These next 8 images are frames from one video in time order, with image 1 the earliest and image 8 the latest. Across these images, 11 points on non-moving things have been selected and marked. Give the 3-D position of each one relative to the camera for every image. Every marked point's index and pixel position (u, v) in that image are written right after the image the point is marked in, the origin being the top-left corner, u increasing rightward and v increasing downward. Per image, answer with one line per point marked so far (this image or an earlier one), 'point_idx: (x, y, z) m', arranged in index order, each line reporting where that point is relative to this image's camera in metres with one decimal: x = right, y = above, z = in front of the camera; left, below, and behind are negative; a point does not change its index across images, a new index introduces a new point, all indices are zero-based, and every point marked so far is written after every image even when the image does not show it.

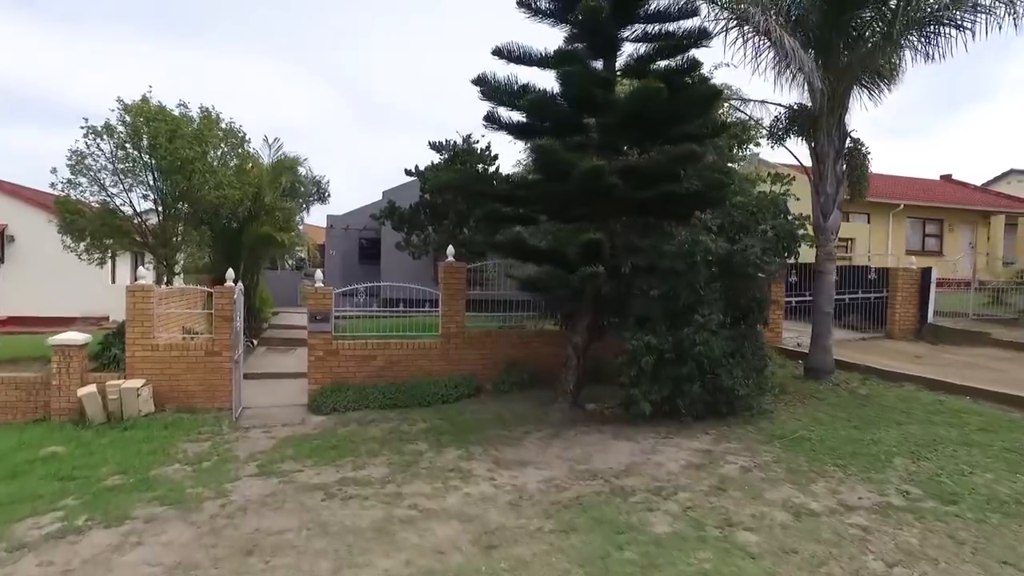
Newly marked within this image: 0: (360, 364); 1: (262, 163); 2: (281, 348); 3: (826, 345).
0: (-2.5, -1.2, +8.2) m
1: (-6.0, +3.0, +12.2) m
2: (-5.6, -1.4, +12.2) m
3: (+5.0, -0.9, +8.0) m
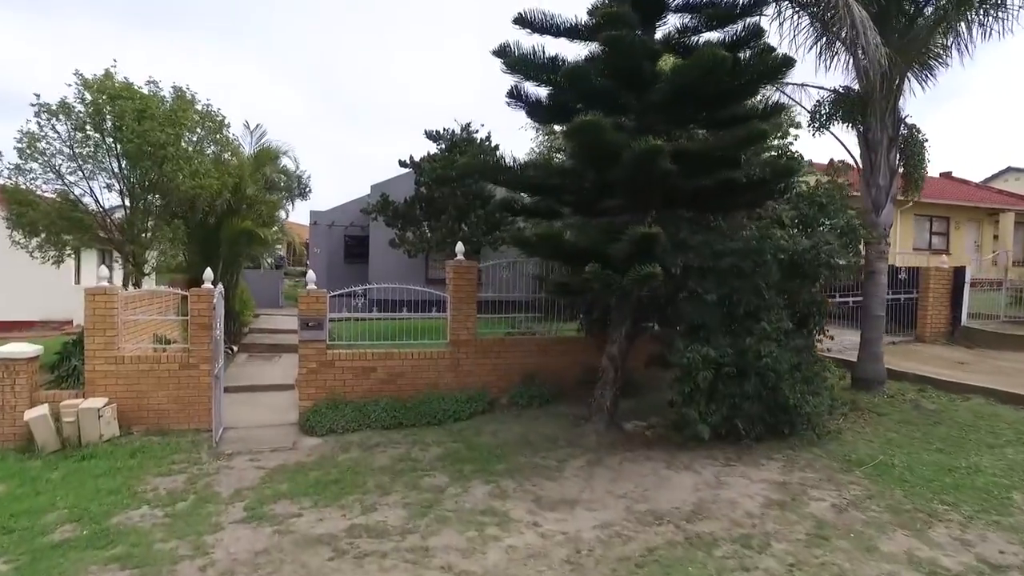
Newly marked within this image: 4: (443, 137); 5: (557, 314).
0: (-2.2, -1.3, +7.2) m
1: (-5.9, +3.0, +11.1) m
2: (-5.4, -1.5, +11.1) m
3: (+5.3, -0.9, +7.3) m
4: (-1.7, +3.7, +12.3) m
5: (+0.8, -0.3, +8.3) m
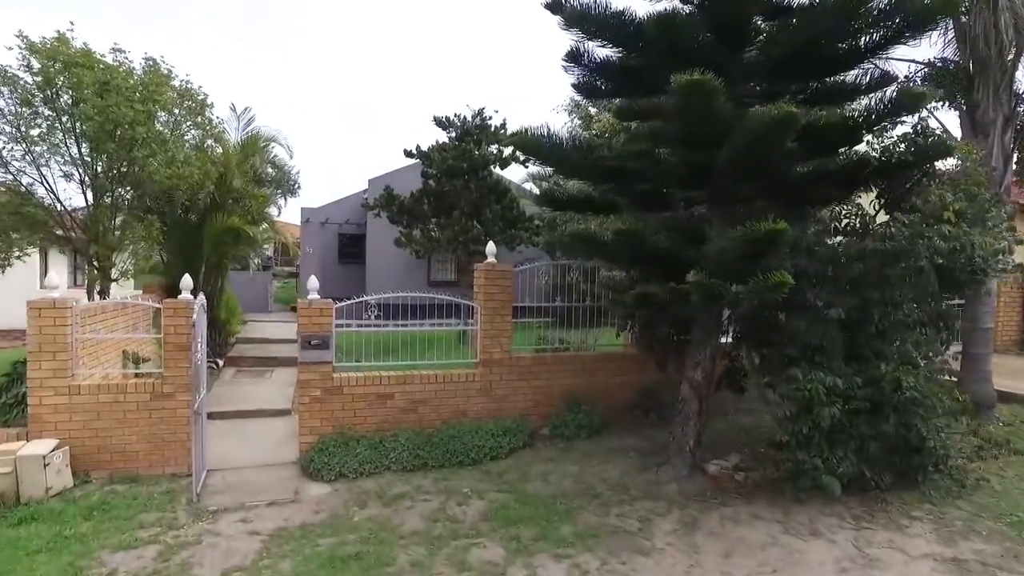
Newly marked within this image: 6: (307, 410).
0: (-1.6, -1.4, +6.0) m
1: (-5.5, +2.9, +9.7) m
2: (-5.0, -1.6, +9.7) m
3: (+5.8, -1.0, +6.2) m
4: (-1.3, +3.6, +11.0) m
5: (+1.3, -0.4, +7.1) m
6: (-2.3, -1.4, +5.8) m
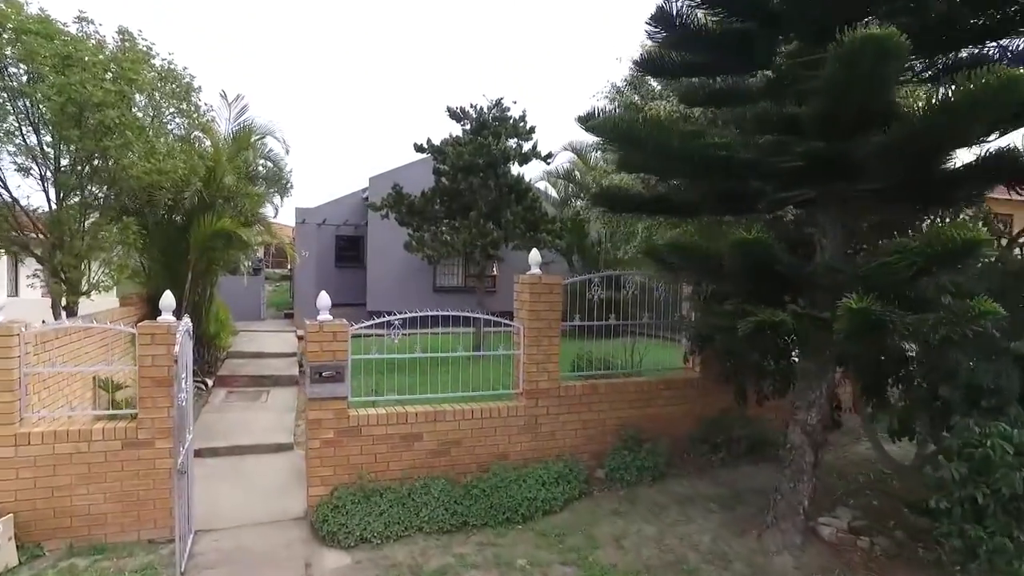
0: (-1.1, -1.6, +4.9) m
1: (-5.0, +2.7, +8.6) m
2: (-4.5, -1.8, +8.6) m
3: (+6.3, -1.2, +5.3) m
4: (-0.9, +3.4, +10.0) m
5: (+1.8, -0.5, +6.1) m
6: (-1.8, -1.6, +4.7) m
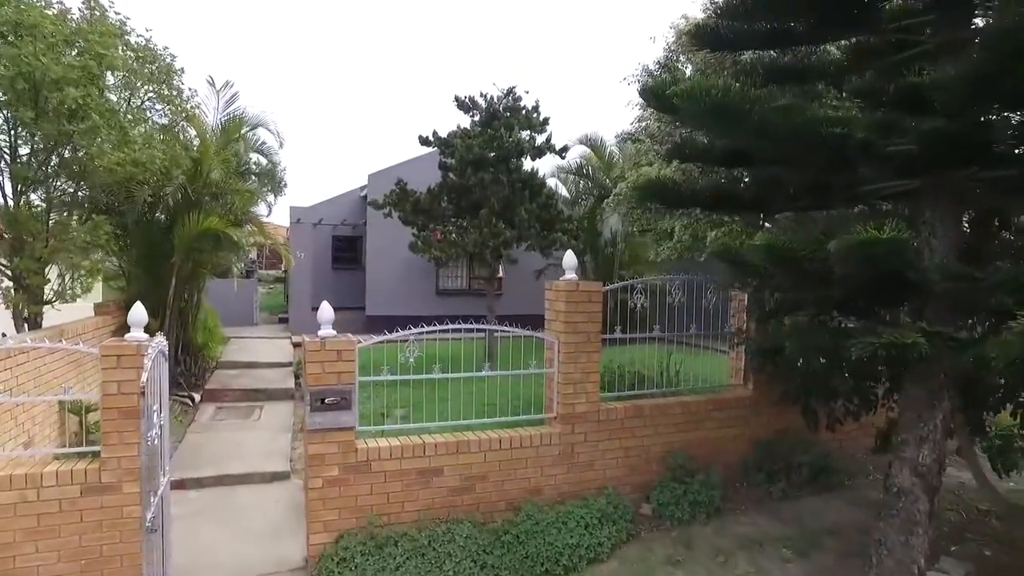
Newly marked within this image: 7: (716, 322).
0: (-0.8, -1.6, +4.2) m
1: (-4.8, +2.6, +7.8) m
2: (-4.2, -1.8, +7.8) m
3: (+6.6, -1.2, +4.6) m
4: (-0.6, +3.3, +9.3) m
5: (+2.1, -0.6, +5.4) m
6: (-1.5, -1.6, +4.0) m
7: (+2.2, -0.4, +5.4) m
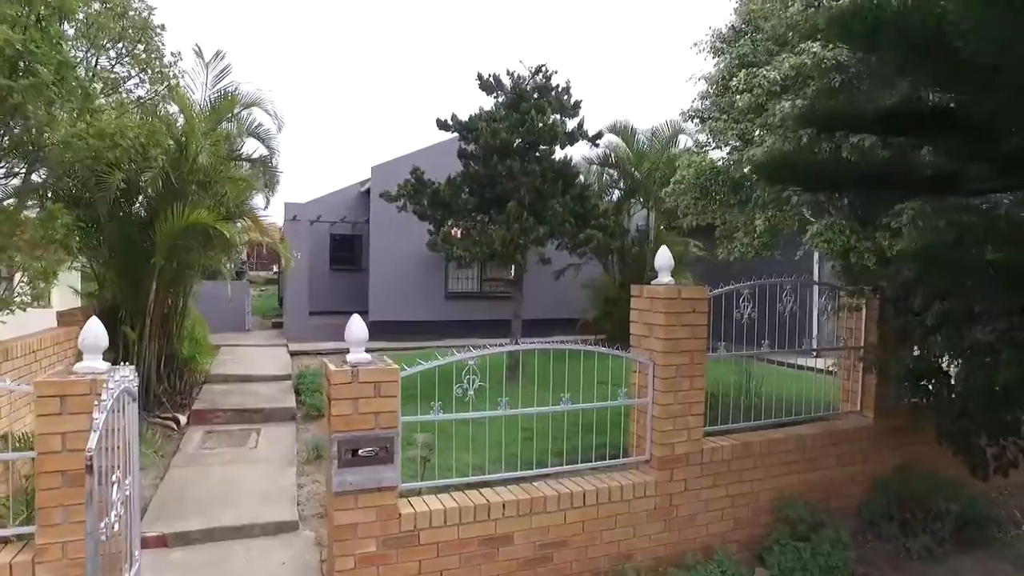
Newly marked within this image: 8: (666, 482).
0: (-0.2, -1.7, +3.1) m
1: (-4.2, +2.5, +6.7) m
2: (-3.7, -1.9, +6.7) m
3: (+7.2, -1.2, +3.7) m
4: (-0.1, +3.3, +8.2) m
5: (+2.7, -0.6, +4.4) m
6: (-0.9, -1.7, +2.9) m
7: (+2.8, -0.4, +4.4) m
8: (+1.1, -1.4, +3.6) m
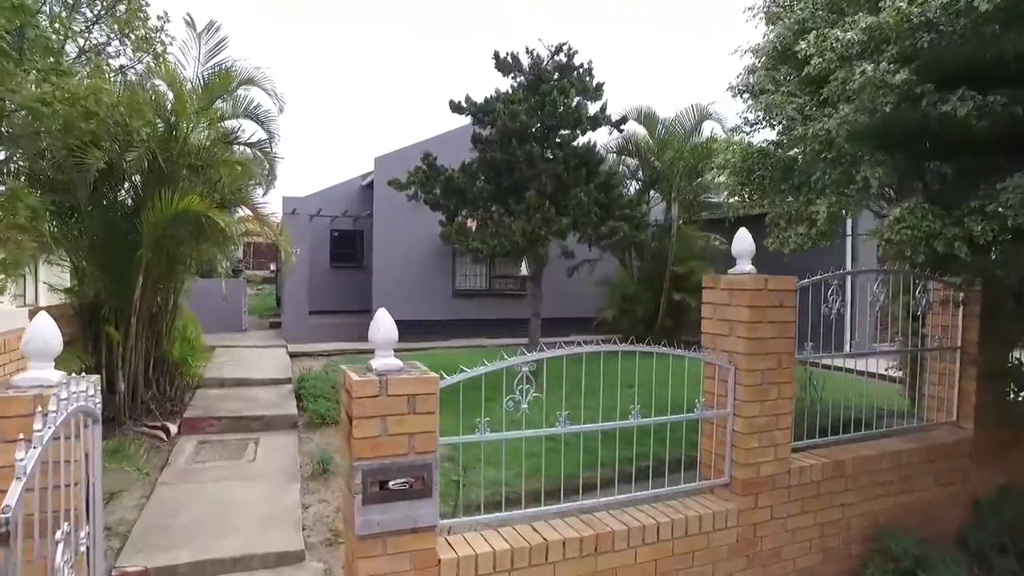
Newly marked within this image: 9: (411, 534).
0: (+0.1, -1.6, +2.5) m
1: (-4.0, +2.6, +6.0) m
2: (-3.4, -1.8, +6.1) m
3: (+7.5, -1.2, +3.1) m
4: (+0.1, +3.4, +7.6) m
5: (+3.0, -0.6, +3.8) m
6: (-0.6, -1.6, +2.3) m
7: (+3.1, -0.3, +3.8) m
8: (+1.4, -1.3, +3.0) m
9: (-0.5, -1.1, +2.3) m
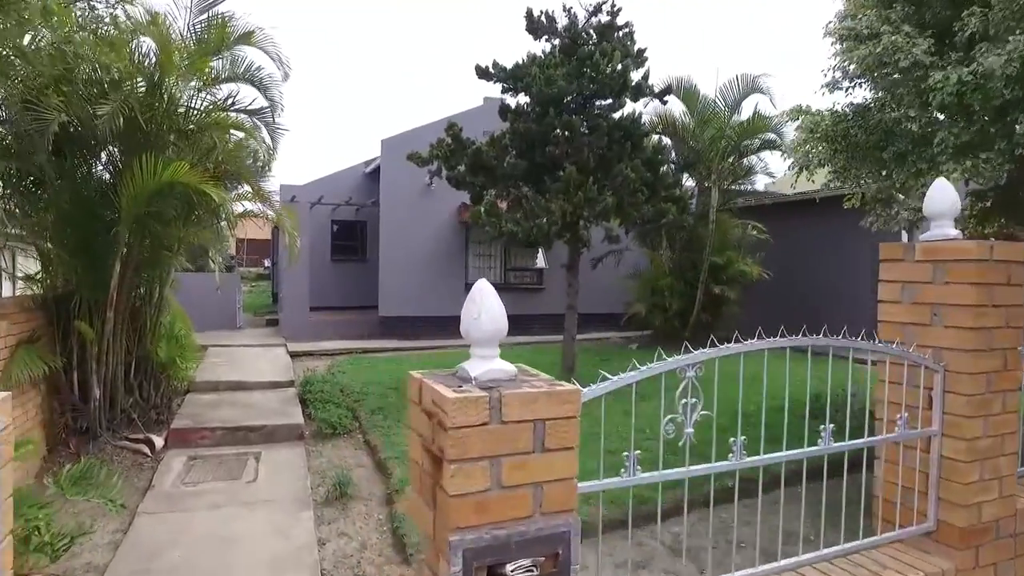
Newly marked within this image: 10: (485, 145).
0: (+0.6, -1.5, +1.6) m
1: (-3.5, +2.7, +5.1) m
2: (-2.9, -1.7, +5.1) m
3: (+8.0, -1.0, +2.3) m
4: (+0.6, +3.5, +6.7) m
5: (+3.5, -0.4, +2.9) m
6: (-0.1, -1.5, +1.4) m
7: (+3.6, -0.2, +3.0) m
8: (+1.9, -1.2, +2.1) m
9: (+0.1, -1.0, +1.4) m
10: (-0.4, +1.8, +6.7) m
